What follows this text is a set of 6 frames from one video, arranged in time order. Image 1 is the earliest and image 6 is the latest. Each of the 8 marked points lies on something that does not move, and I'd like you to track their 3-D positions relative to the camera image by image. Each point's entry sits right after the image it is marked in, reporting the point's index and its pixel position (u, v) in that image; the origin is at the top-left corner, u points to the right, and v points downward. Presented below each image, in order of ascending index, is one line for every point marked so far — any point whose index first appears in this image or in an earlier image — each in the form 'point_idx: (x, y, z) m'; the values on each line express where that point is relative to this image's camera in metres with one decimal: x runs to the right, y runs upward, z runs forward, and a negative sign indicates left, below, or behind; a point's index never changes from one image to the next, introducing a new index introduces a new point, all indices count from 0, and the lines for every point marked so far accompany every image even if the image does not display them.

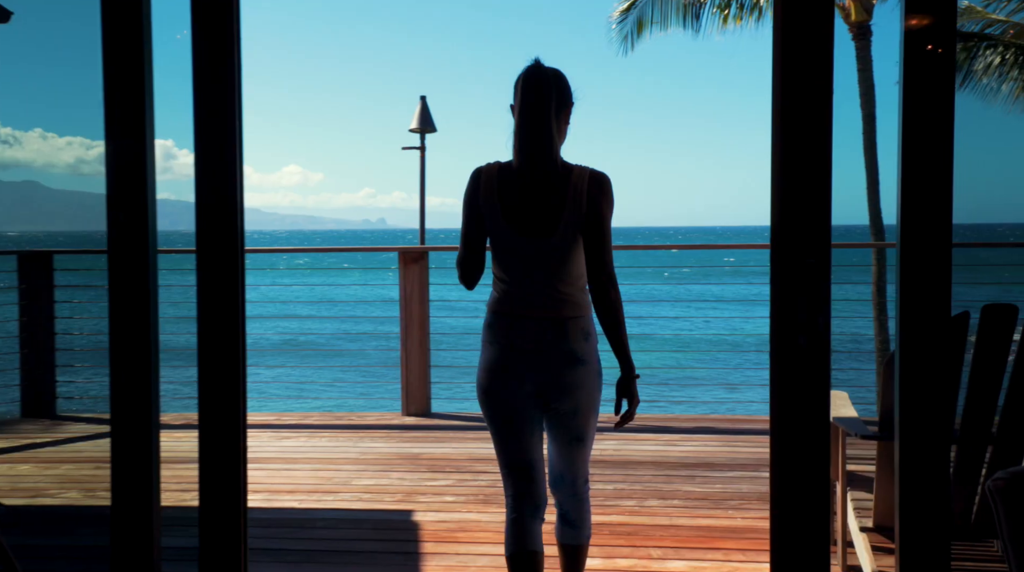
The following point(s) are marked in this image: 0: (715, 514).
0: (+0.7, -0.9, +4.0) m
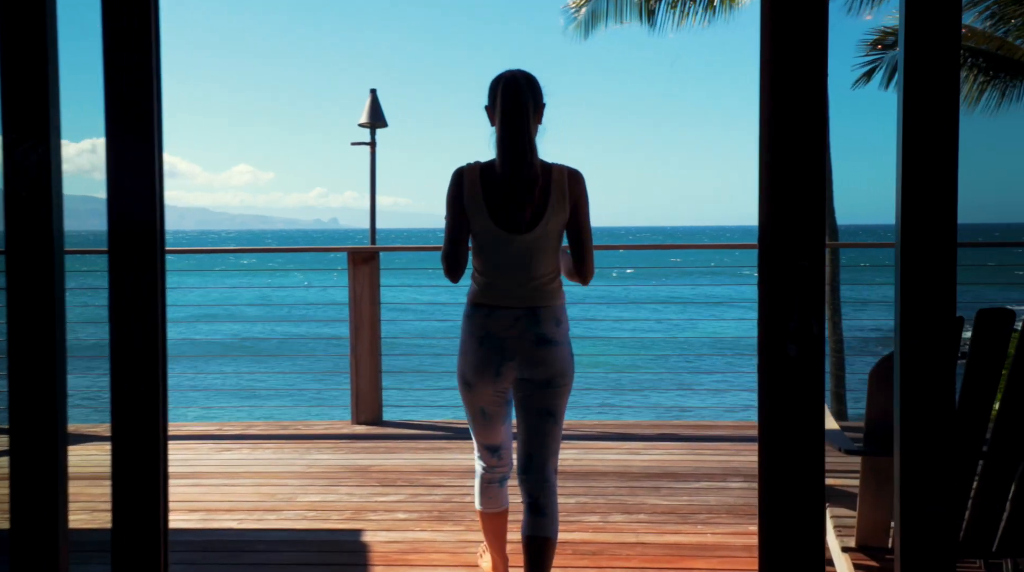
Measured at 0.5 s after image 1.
0: (+0.6, -0.9, +3.9) m
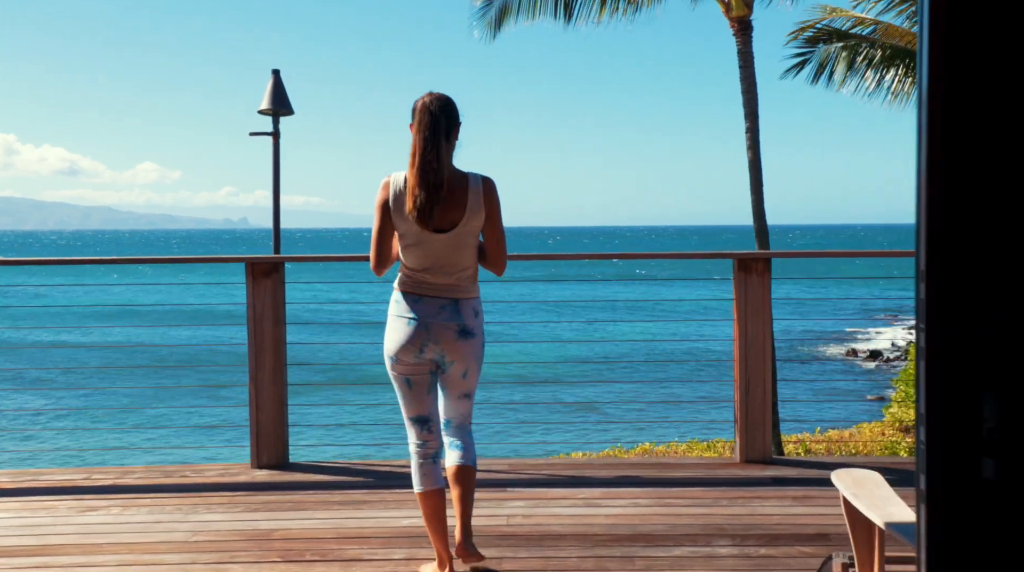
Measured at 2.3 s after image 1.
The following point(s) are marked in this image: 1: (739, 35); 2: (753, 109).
0: (+0.4, -0.9, +3.3) m
1: (+2.2, +2.4, +10.6) m
2: (+2.3, +1.7, +10.4) m
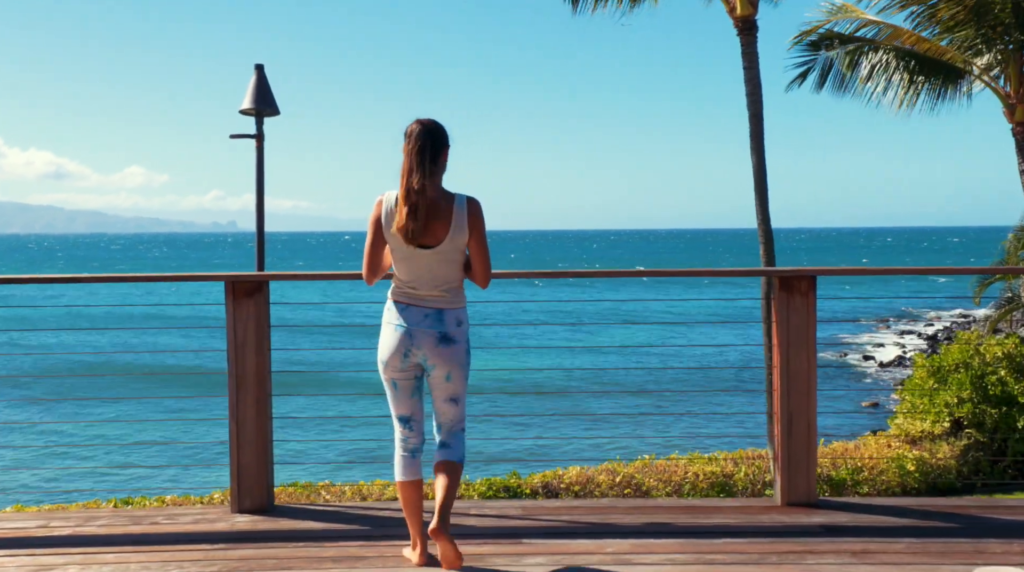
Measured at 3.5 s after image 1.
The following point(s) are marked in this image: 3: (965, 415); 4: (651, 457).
0: (+0.4, -1.0, +2.9) m
1: (+2.2, +2.3, +10.2) m
2: (+2.2, +1.6, +10.0) m
3: (+3.8, -1.1, +9.4) m
4: (+1.4, -1.7, +11.0) m
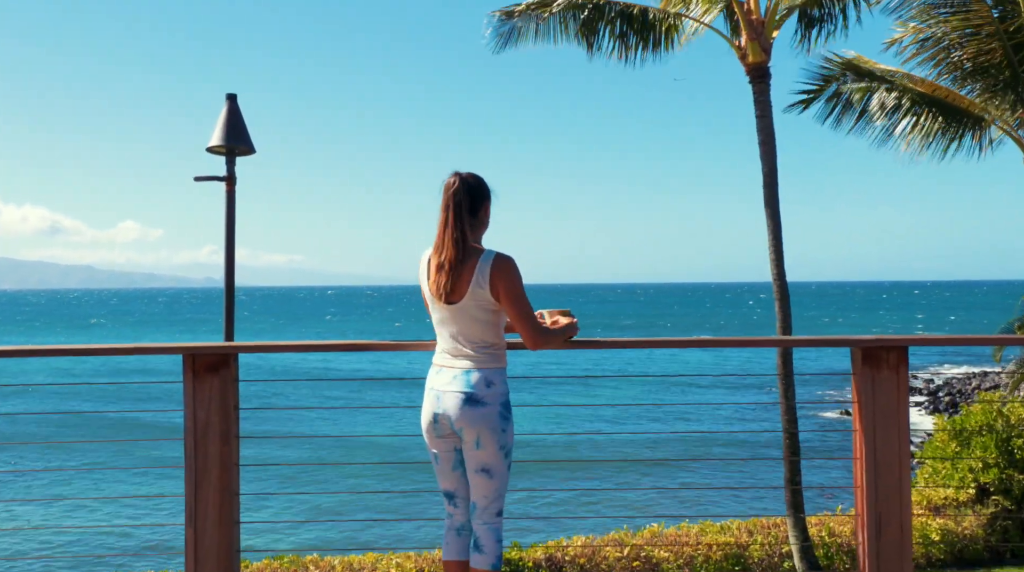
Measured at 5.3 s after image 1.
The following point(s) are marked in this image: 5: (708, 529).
0: (+0.5, -1.1, +2.2) m
1: (+2.2, +1.8, +9.8) m
2: (+2.3, +1.1, +9.5) m
3: (+3.9, -1.6, +8.8) m
4: (+1.4, -2.3, +10.3) m
5: (+1.8, -2.2, +10.1) m
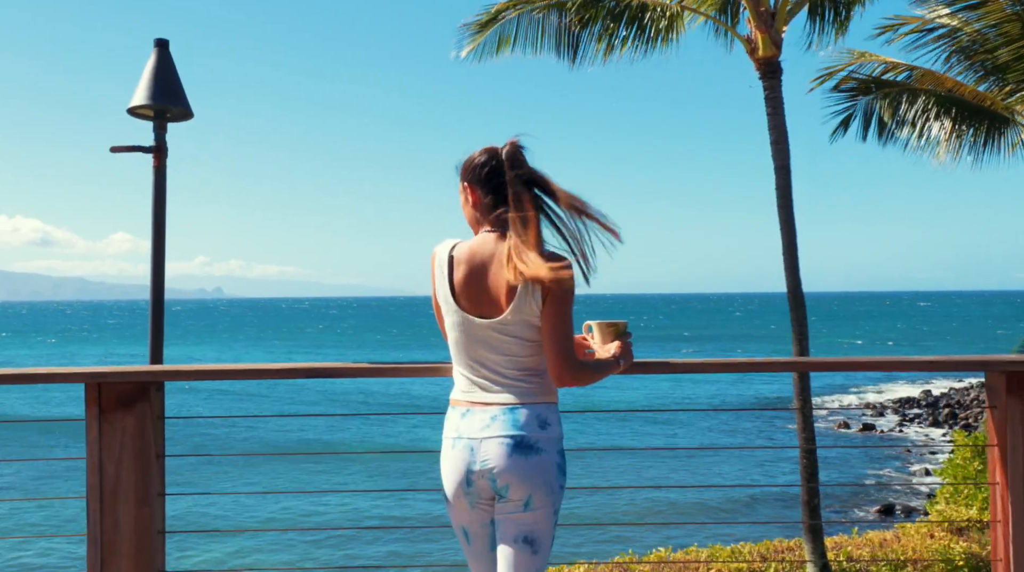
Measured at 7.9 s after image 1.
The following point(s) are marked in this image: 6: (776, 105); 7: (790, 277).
0: (+0.5, -1.1, +1.6) m
1: (+2.1, +1.7, +9.1) m
2: (+2.2, +1.0, +8.9) m
3: (+3.9, -1.6, +8.1) m
4: (+1.4, -2.3, +9.7) m
5: (+1.8, -2.3, +9.4) m
6: (+2.2, +1.5, +9.0) m
7: (+2.2, +0.1, +8.8) m
